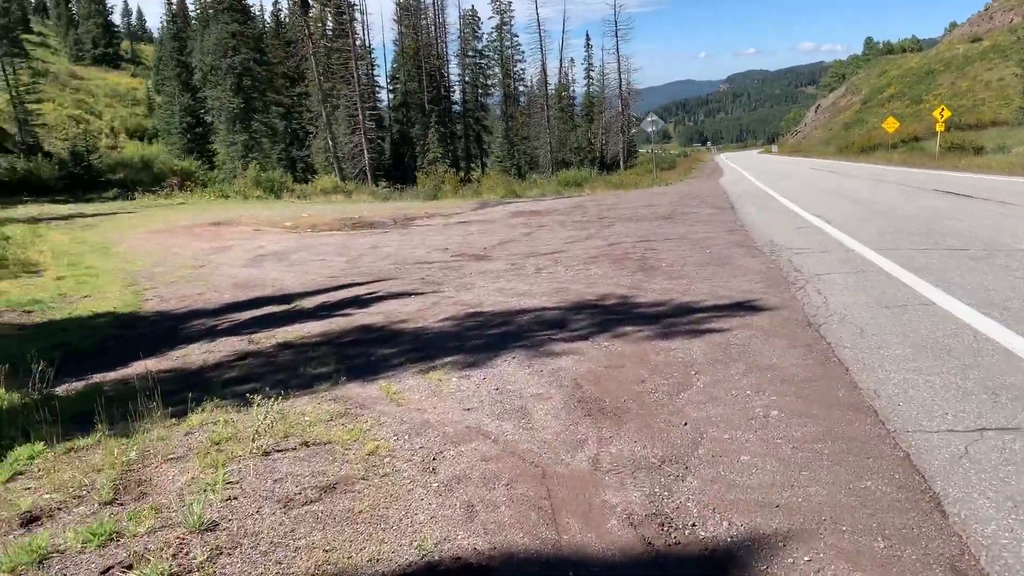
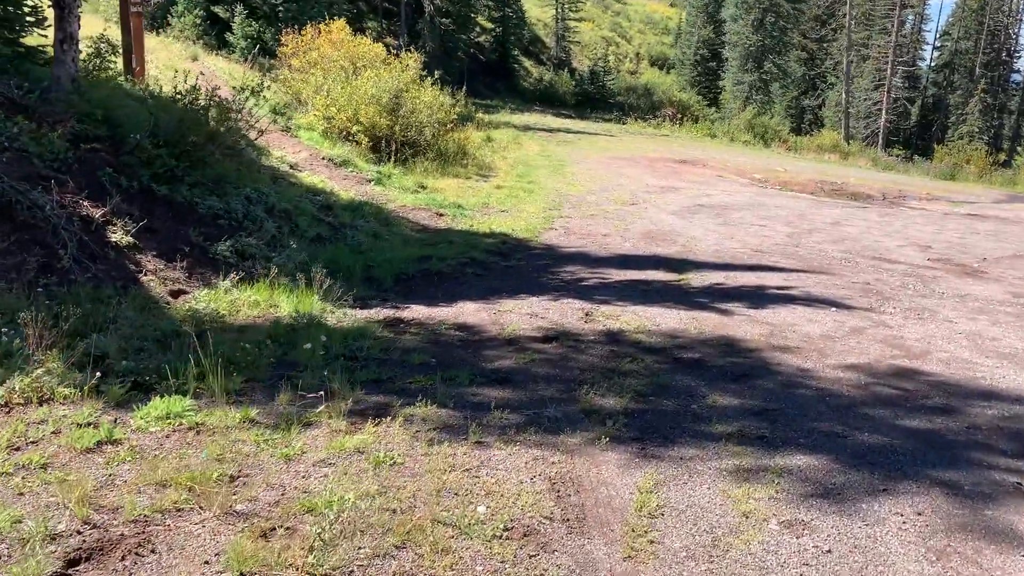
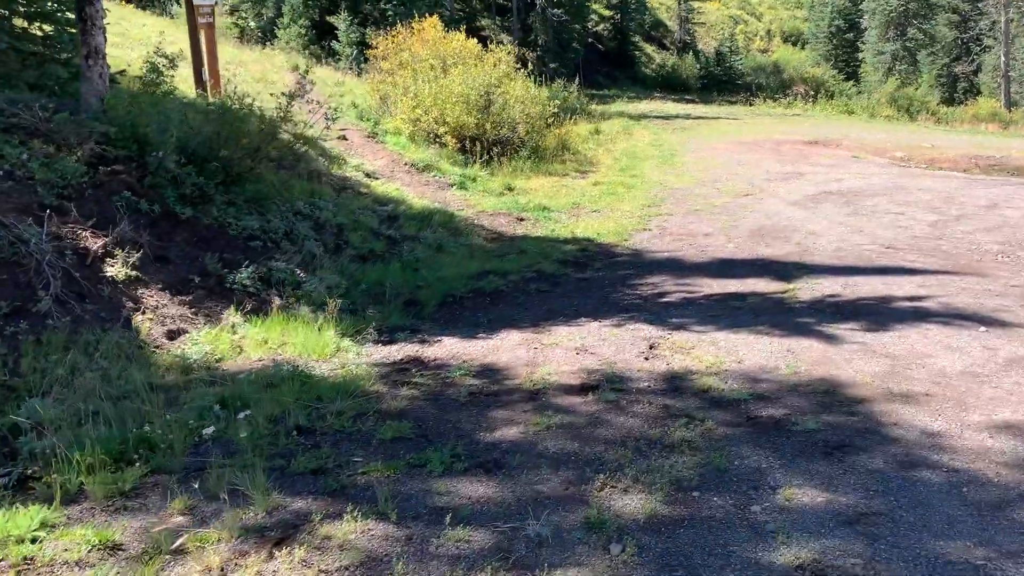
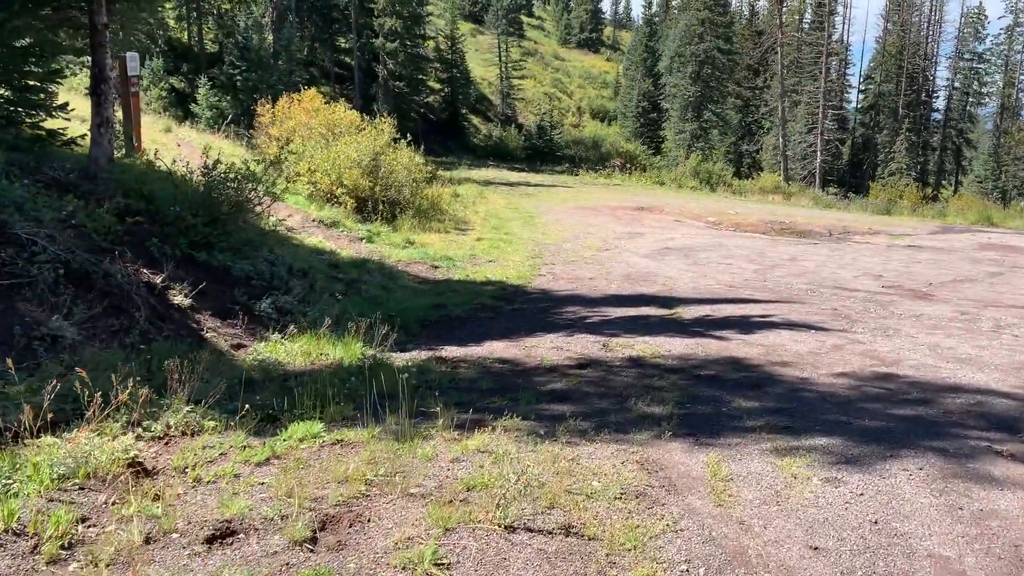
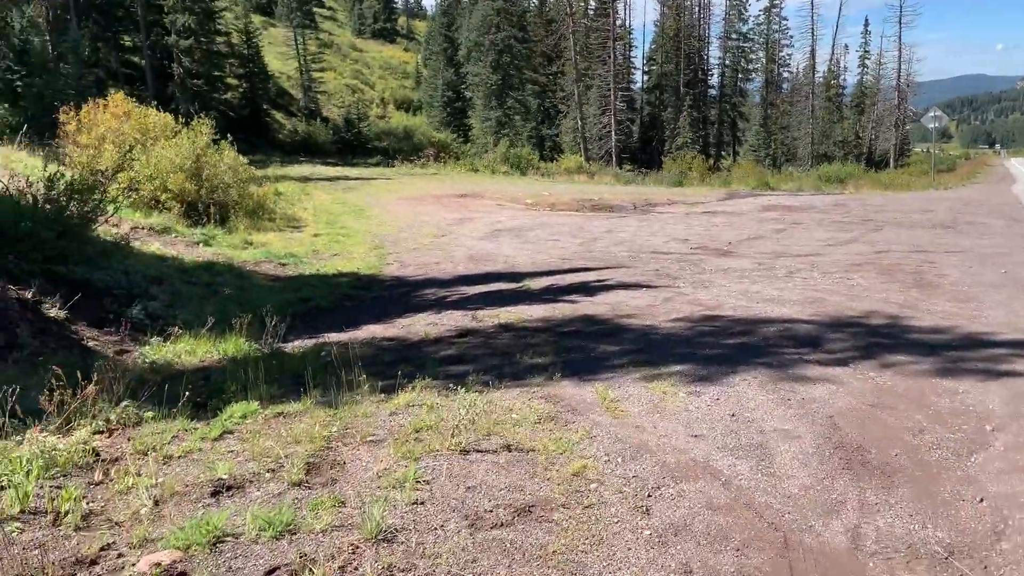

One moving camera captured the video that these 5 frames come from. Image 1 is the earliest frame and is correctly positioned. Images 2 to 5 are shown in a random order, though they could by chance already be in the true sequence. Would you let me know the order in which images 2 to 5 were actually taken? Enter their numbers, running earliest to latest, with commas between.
5, 4, 2, 3
